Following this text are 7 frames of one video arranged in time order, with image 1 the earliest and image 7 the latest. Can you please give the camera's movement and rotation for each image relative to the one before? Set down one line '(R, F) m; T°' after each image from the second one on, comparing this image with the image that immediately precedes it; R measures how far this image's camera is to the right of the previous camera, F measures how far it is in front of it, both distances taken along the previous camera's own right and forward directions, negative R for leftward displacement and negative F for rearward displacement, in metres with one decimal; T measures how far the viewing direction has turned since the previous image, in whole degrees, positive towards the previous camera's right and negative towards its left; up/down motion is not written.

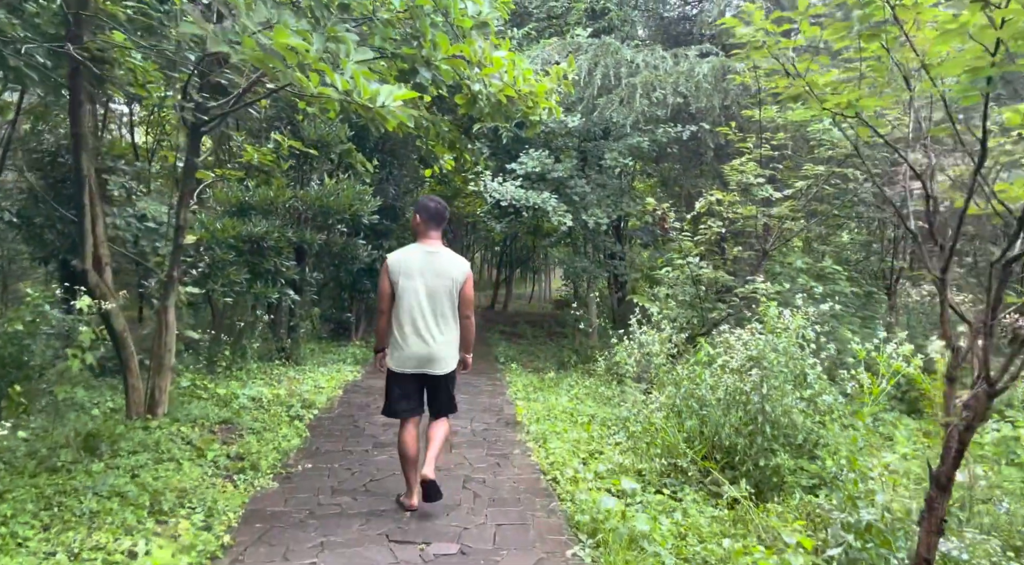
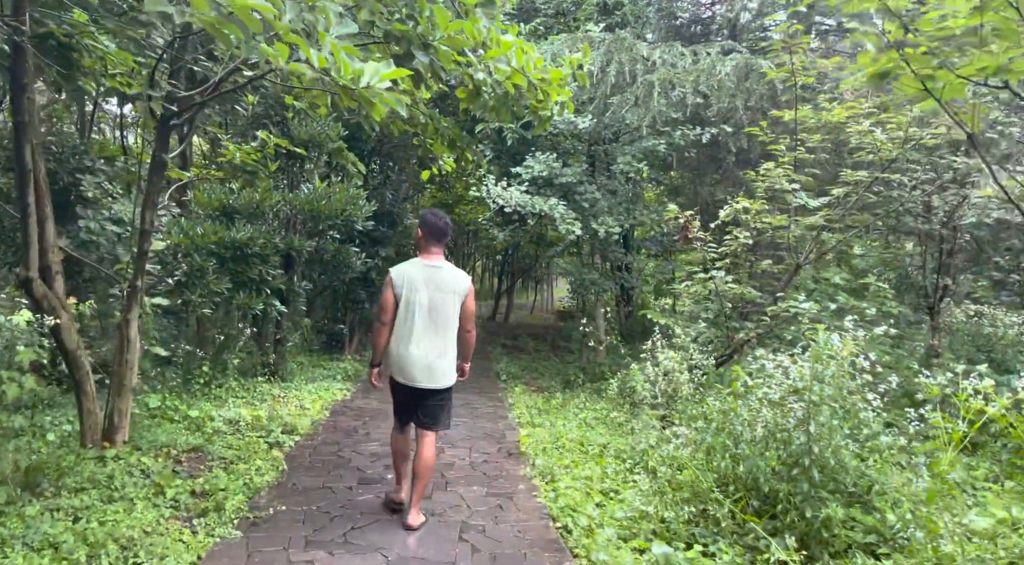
(0.0, +0.6) m; 0°
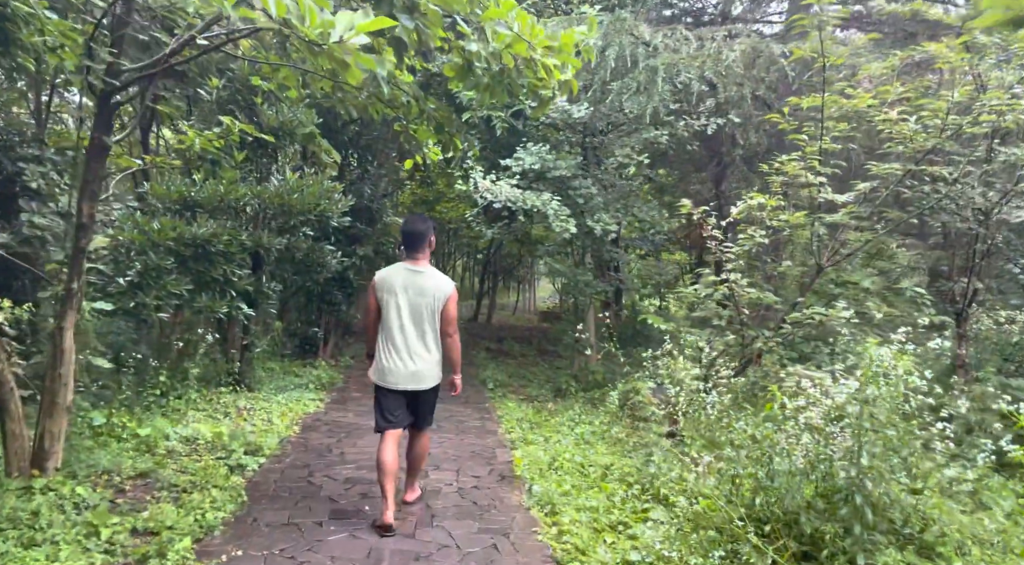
(-0.1, +0.6) m; +2°
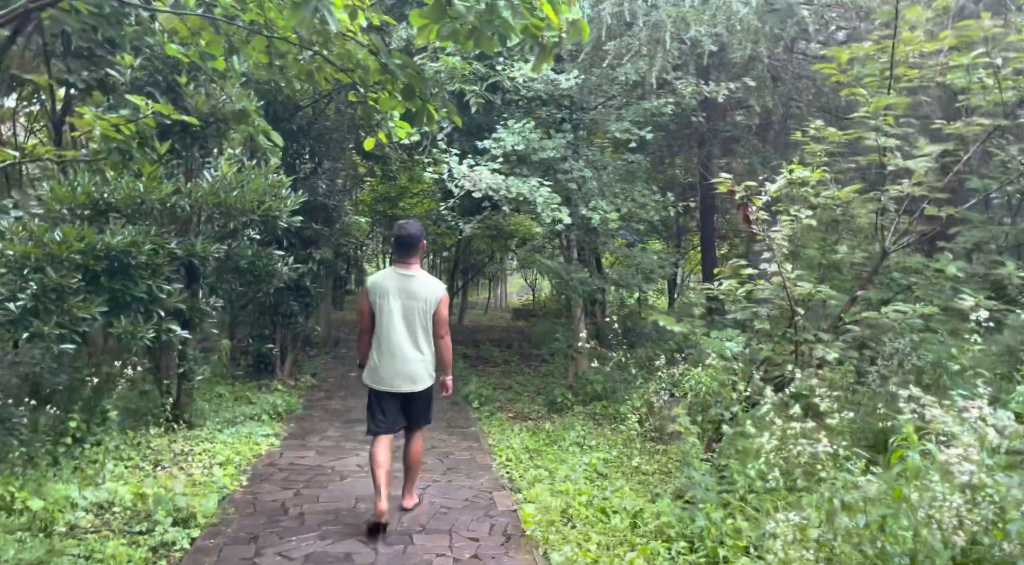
(-0.2, +1.1) m; +3°
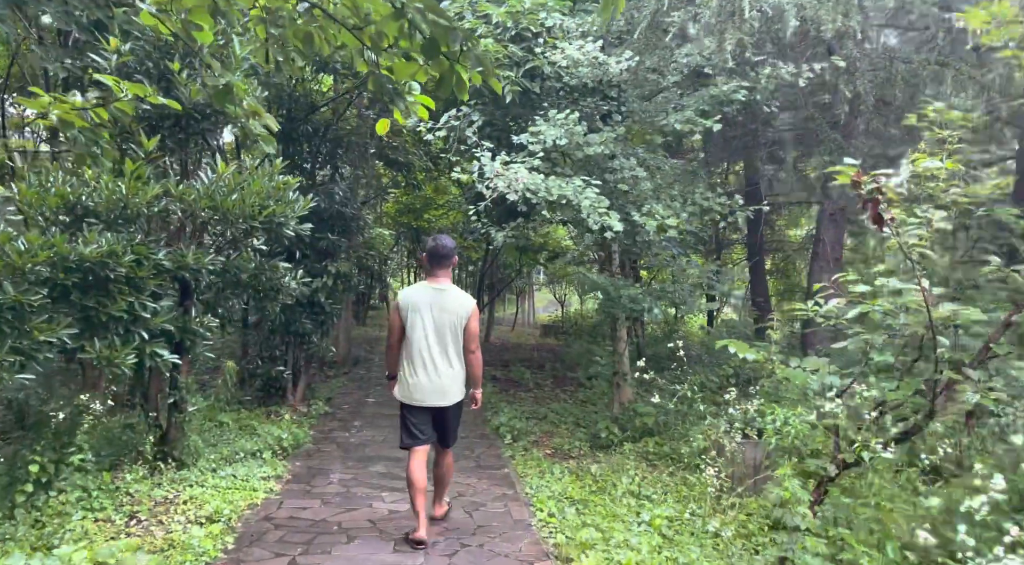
(-0.1, +0.9) m; -2°
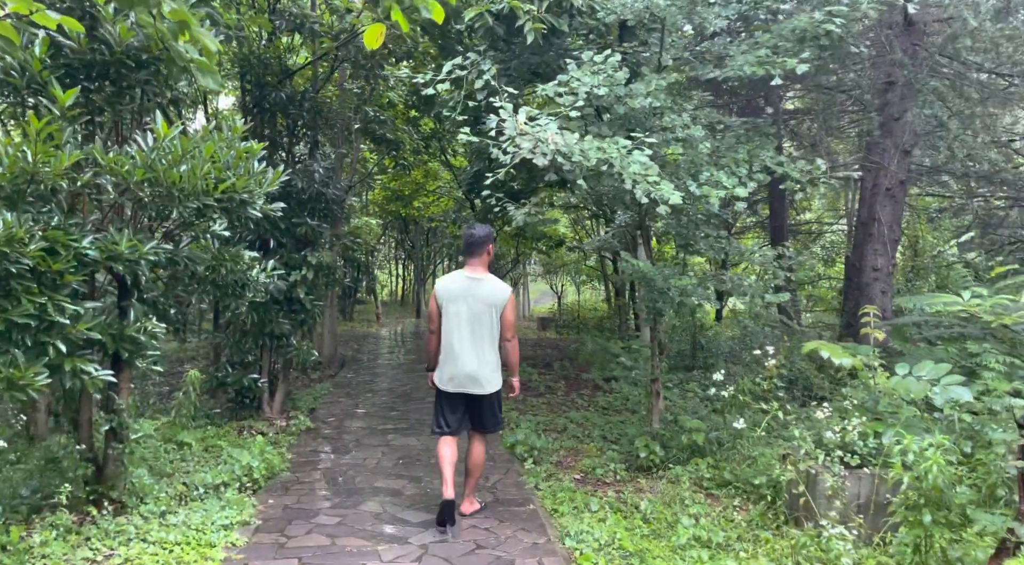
(-0.2, +1.2) m; +1°
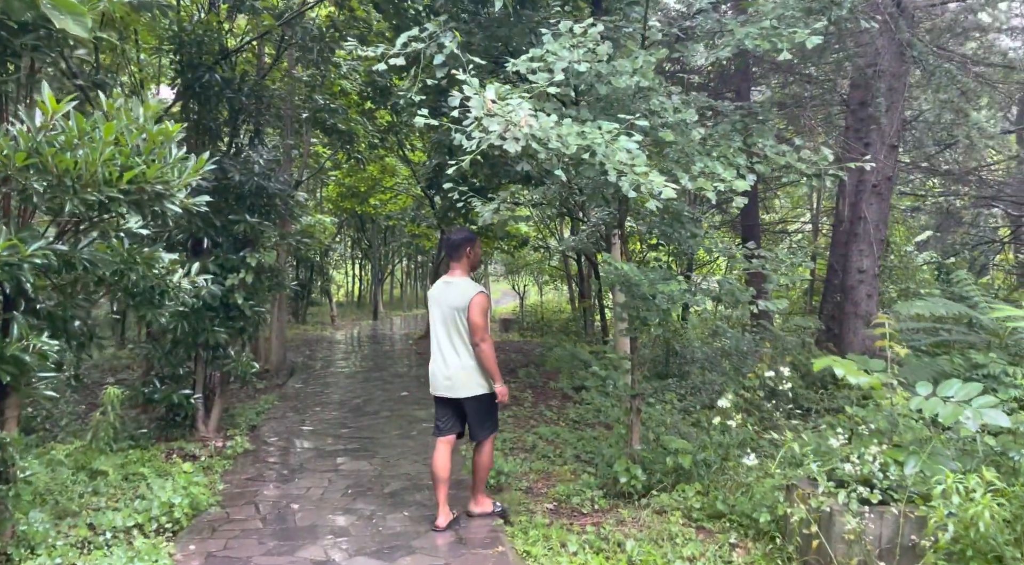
(0.0, +0.6) m; +3°
